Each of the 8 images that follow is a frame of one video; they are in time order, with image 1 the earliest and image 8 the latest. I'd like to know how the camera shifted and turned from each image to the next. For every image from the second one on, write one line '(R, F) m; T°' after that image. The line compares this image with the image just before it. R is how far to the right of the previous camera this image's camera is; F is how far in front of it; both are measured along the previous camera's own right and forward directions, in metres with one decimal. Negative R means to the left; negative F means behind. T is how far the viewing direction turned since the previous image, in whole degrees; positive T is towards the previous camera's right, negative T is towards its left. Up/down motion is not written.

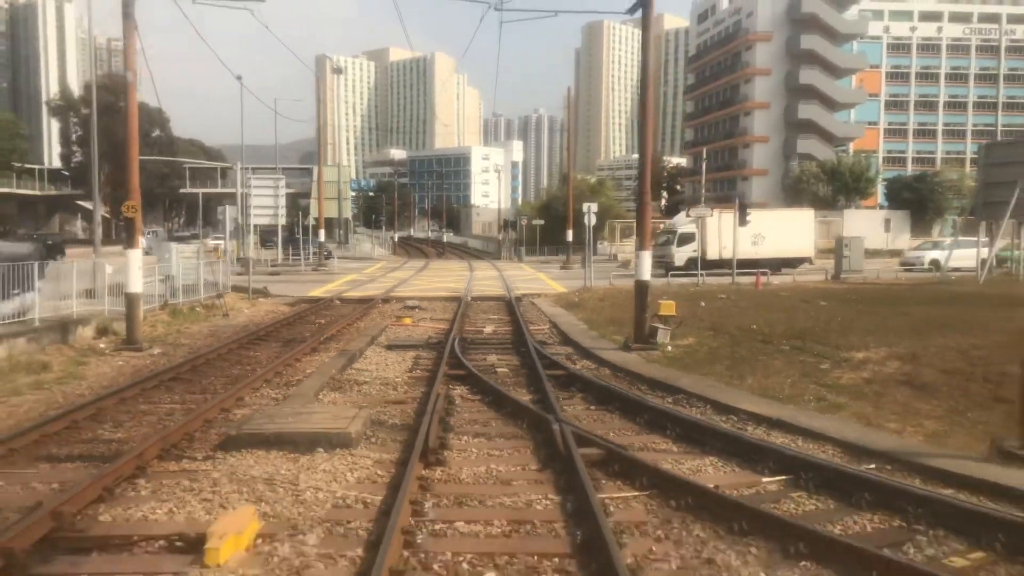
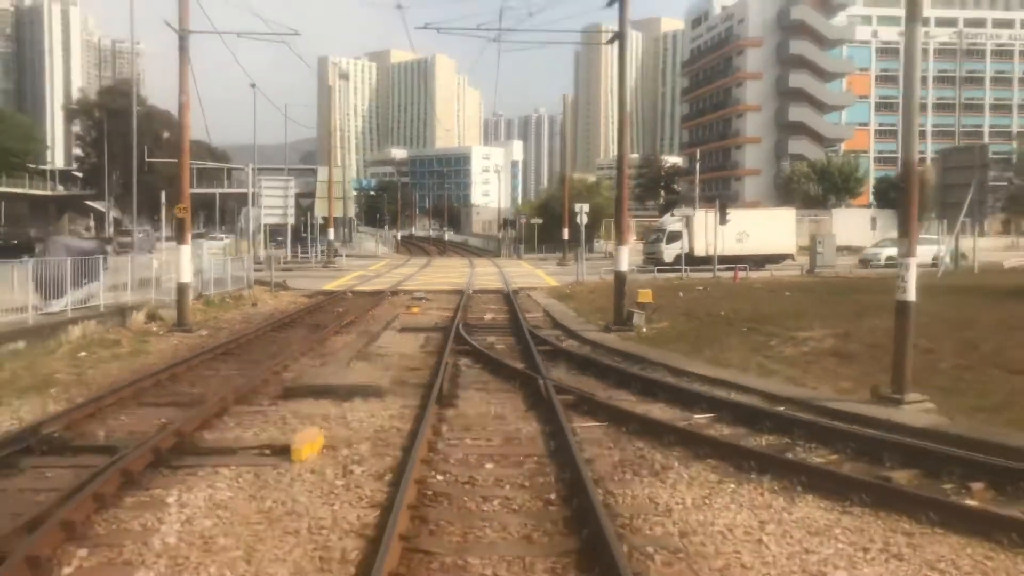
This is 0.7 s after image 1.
(+0.1, -2.5) m; 0°
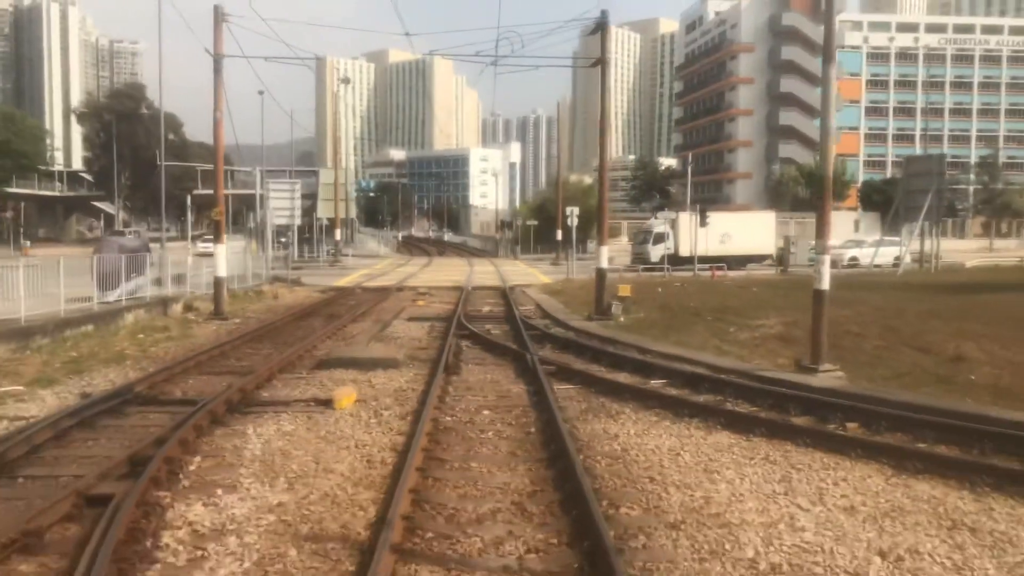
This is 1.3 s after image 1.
(+0.1, -2.5) m; 0°
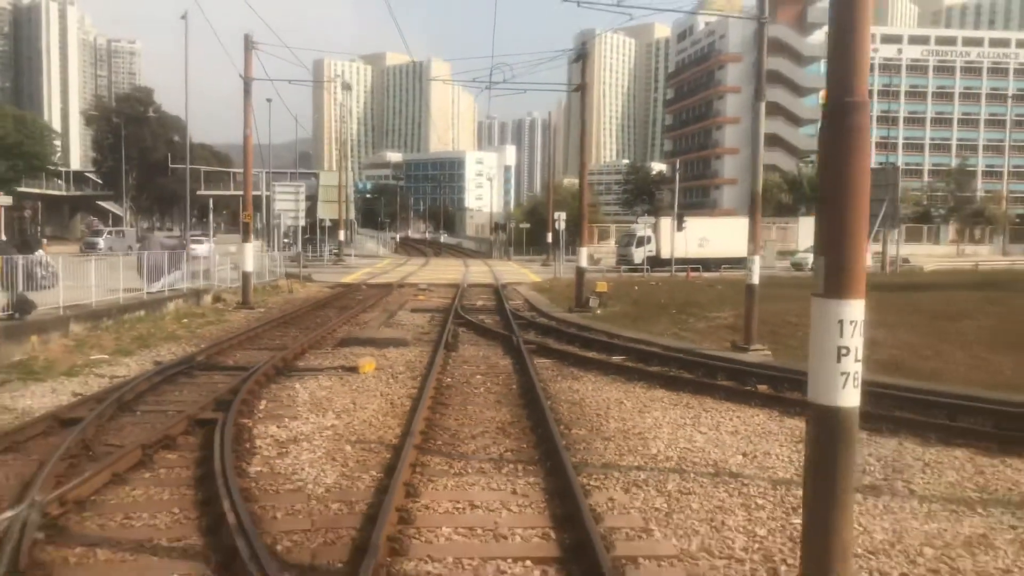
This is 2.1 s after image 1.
(+0.1, -2.9) m; 0°
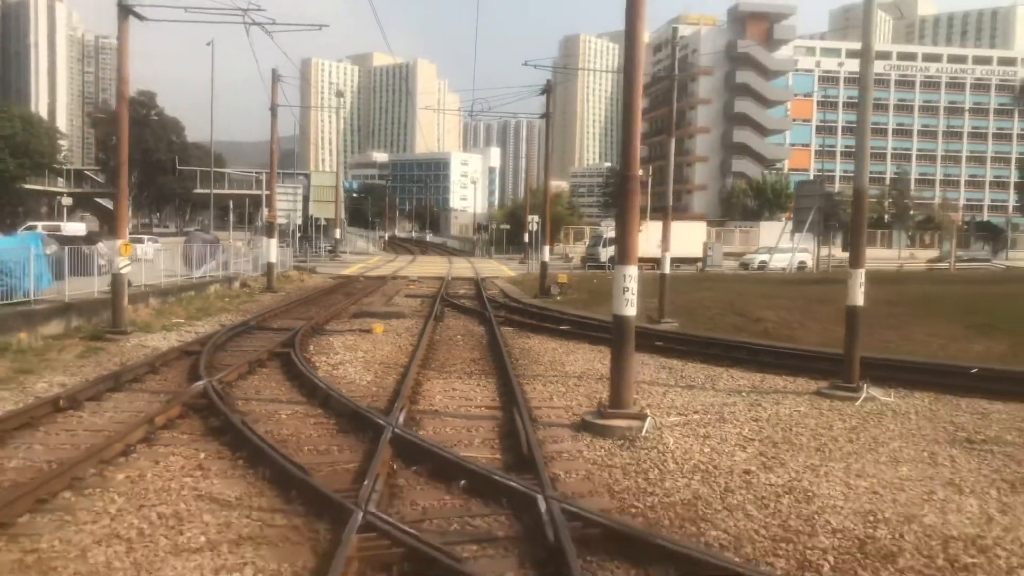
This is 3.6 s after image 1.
(+0.3, -5.3) m; +1°
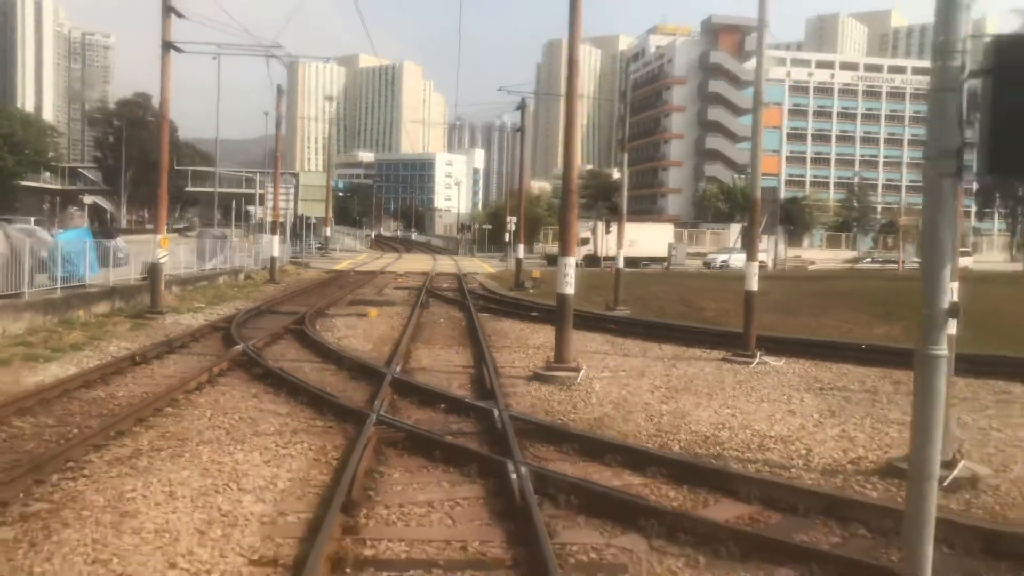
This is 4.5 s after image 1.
(+0.3, -3.3) m; +1°
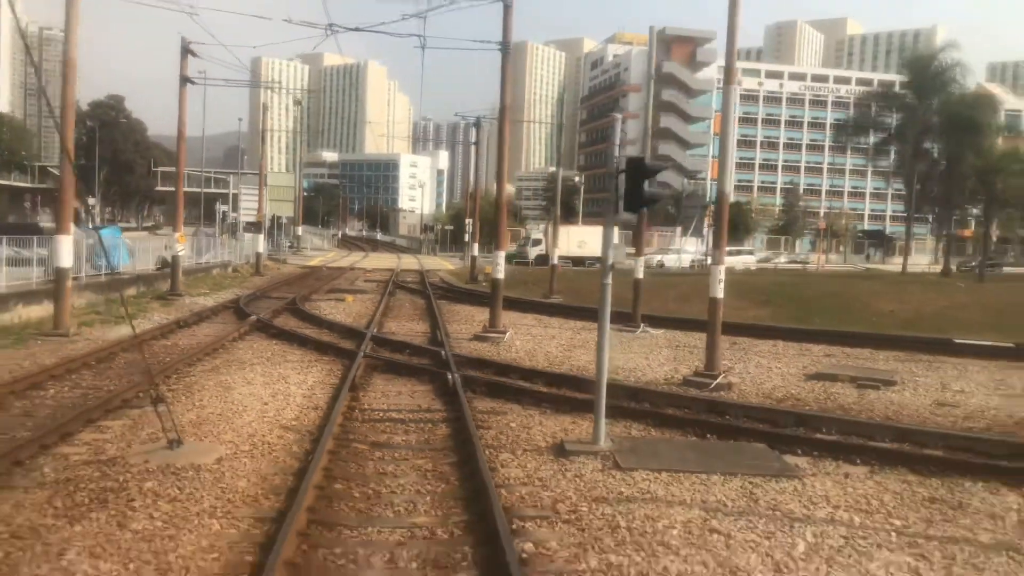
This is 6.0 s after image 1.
(+0.5, -5.2) m; +3°
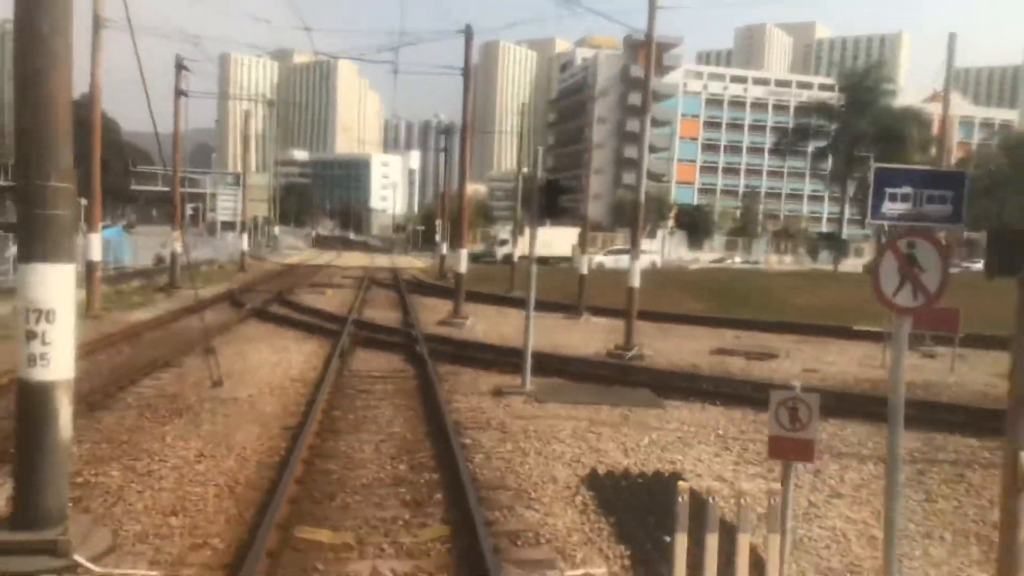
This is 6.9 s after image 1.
(+0.4, -3.2) m; +2°
